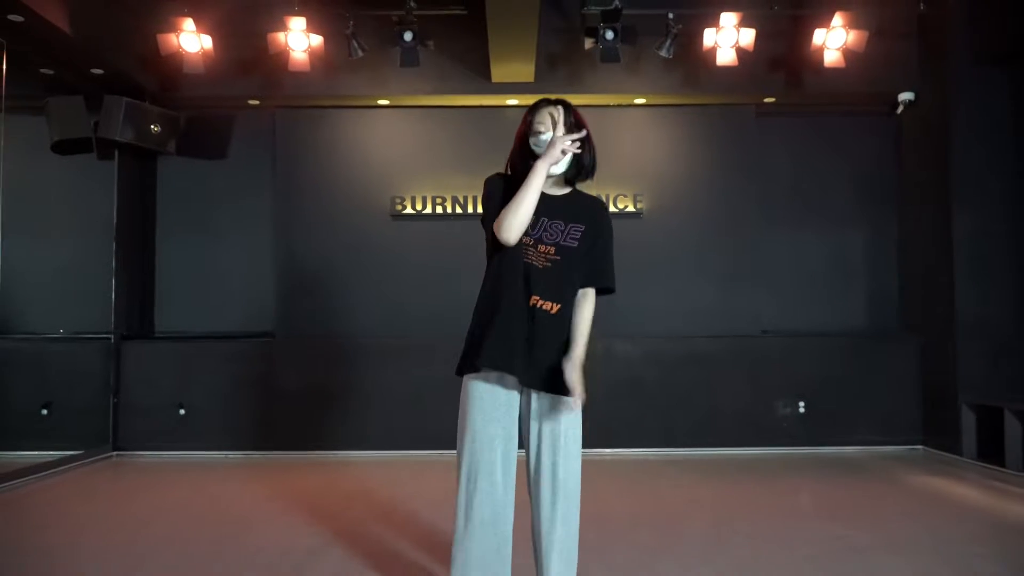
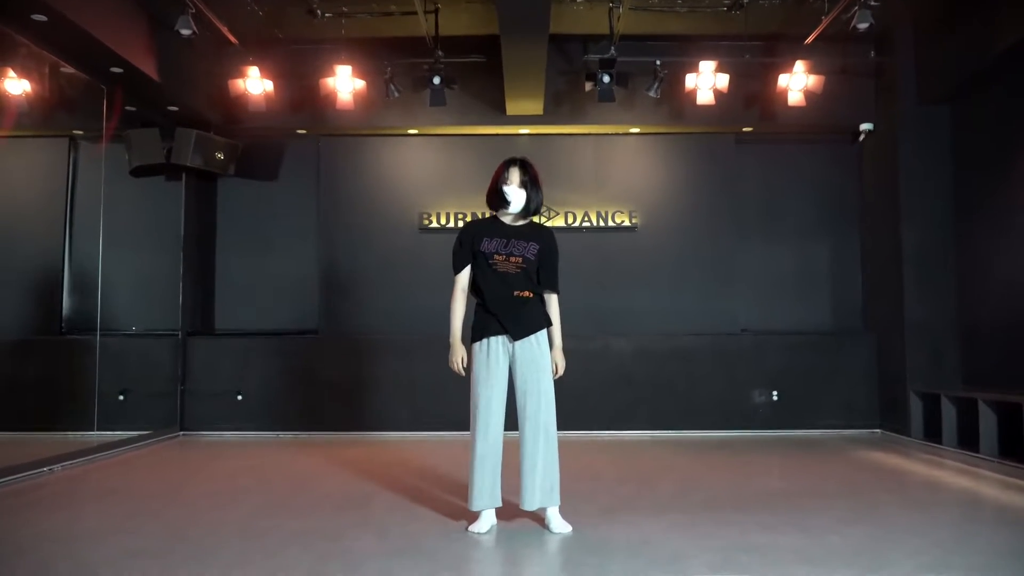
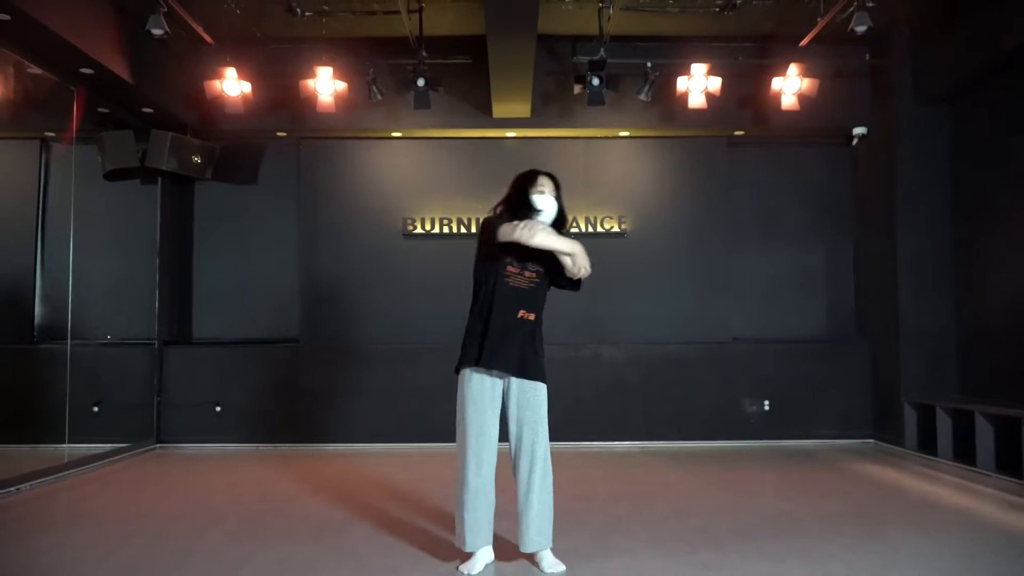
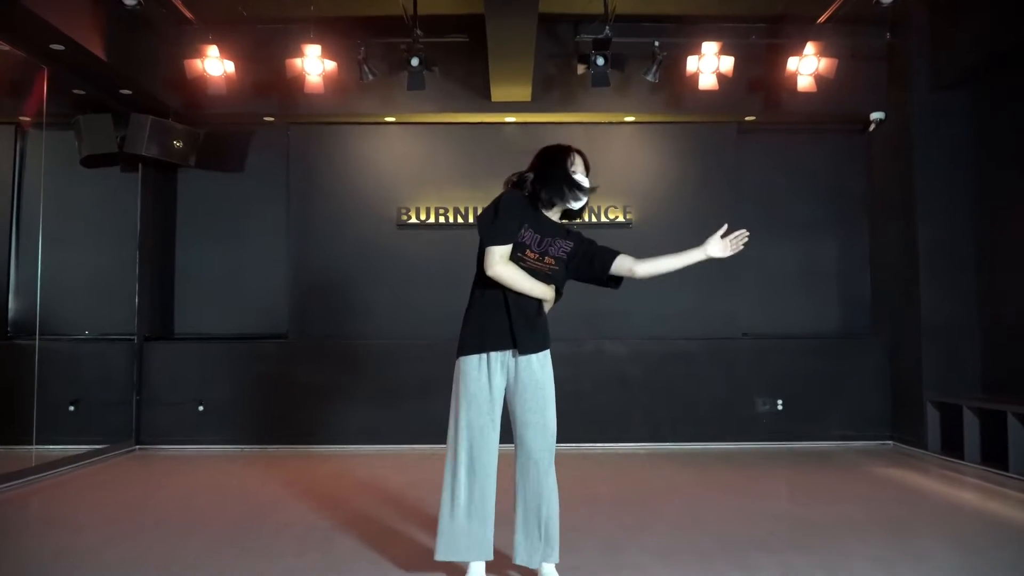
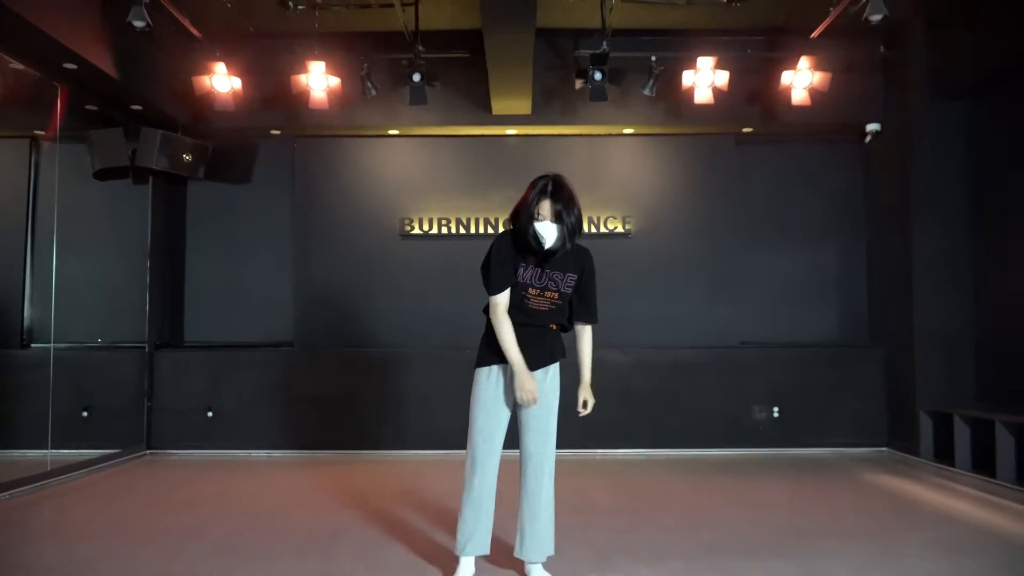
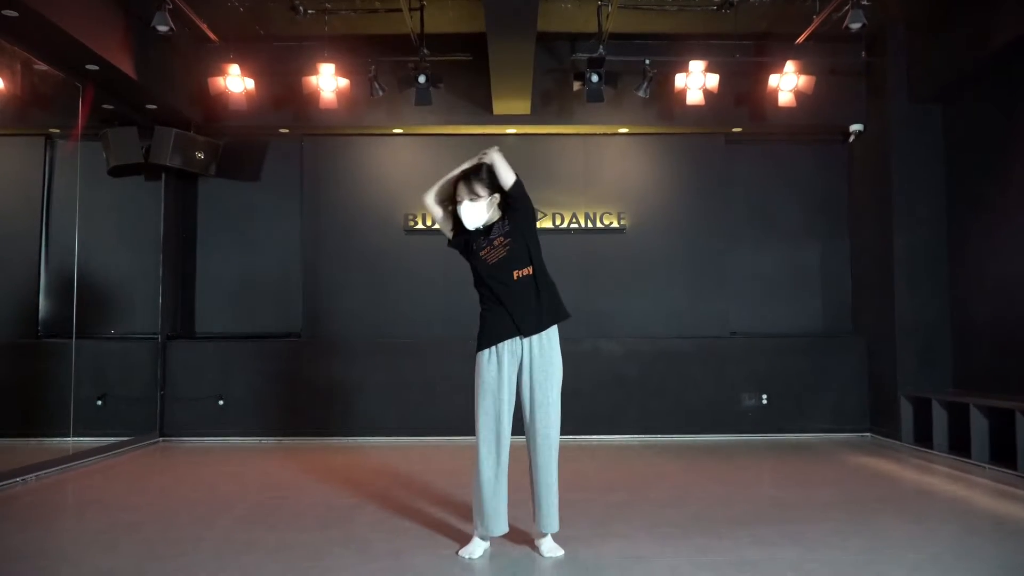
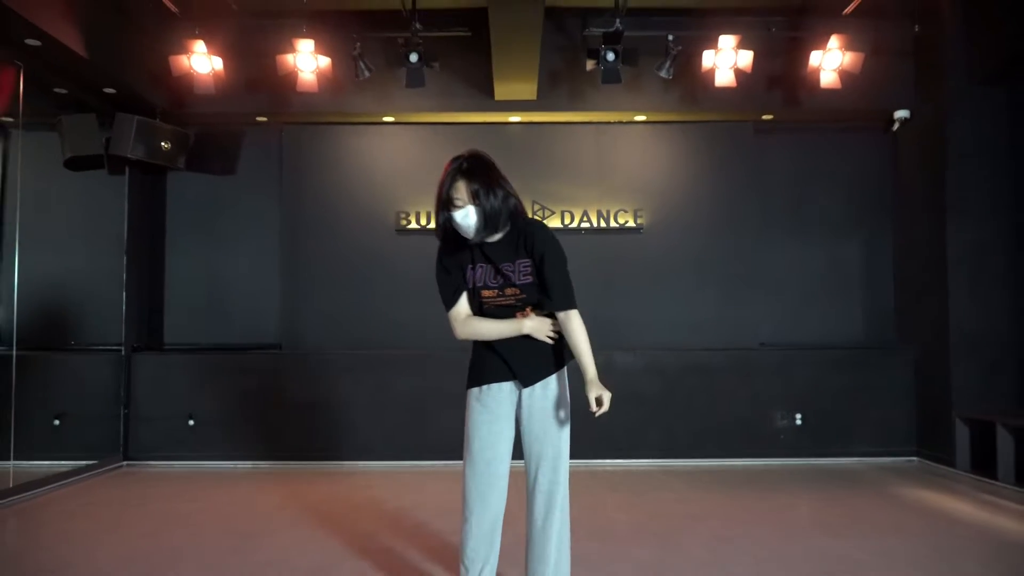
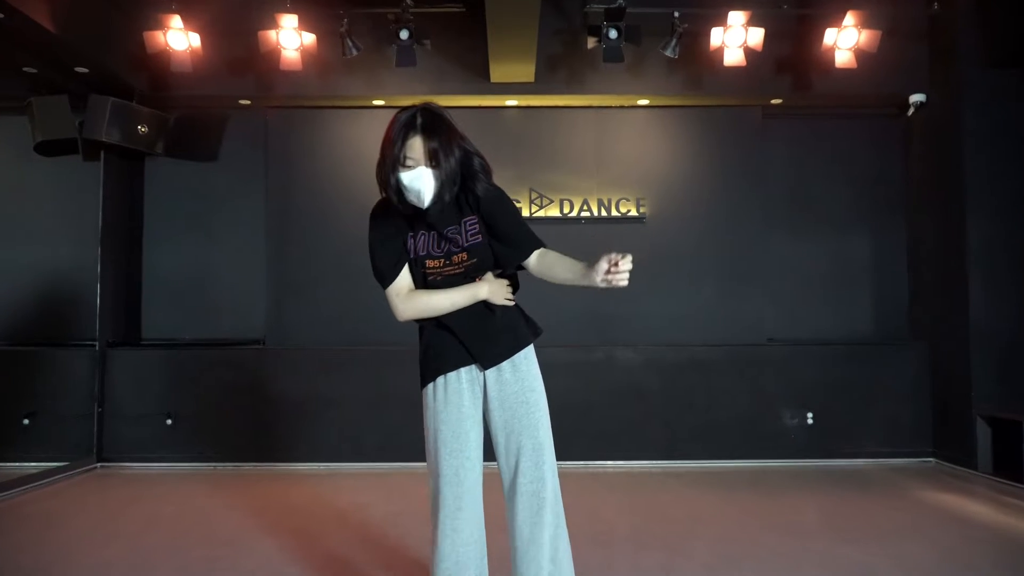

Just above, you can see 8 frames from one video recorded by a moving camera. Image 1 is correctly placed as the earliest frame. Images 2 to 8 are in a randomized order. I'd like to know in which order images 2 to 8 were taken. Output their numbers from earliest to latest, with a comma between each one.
3, 6, 4, 8, 7, 5, 2
